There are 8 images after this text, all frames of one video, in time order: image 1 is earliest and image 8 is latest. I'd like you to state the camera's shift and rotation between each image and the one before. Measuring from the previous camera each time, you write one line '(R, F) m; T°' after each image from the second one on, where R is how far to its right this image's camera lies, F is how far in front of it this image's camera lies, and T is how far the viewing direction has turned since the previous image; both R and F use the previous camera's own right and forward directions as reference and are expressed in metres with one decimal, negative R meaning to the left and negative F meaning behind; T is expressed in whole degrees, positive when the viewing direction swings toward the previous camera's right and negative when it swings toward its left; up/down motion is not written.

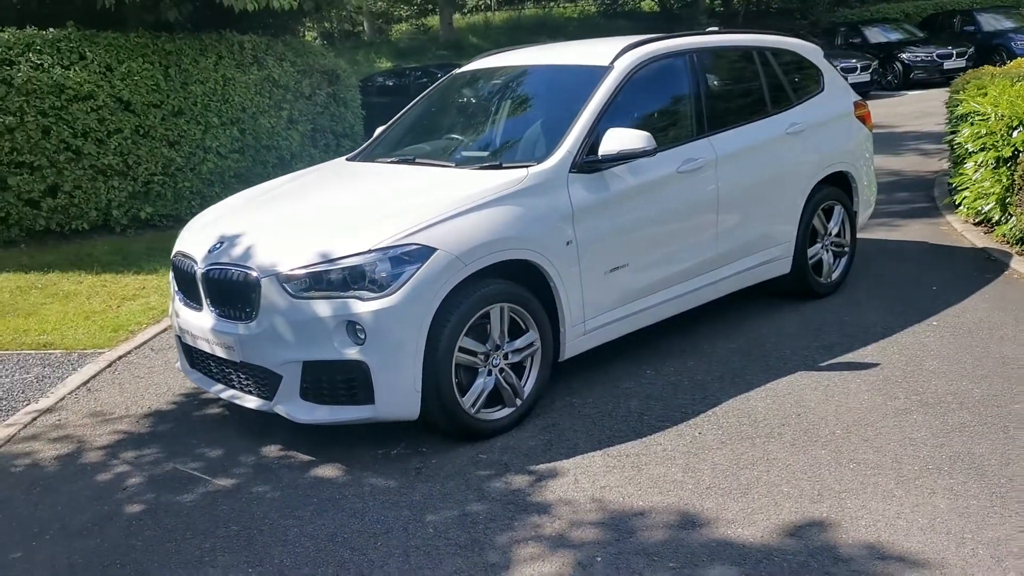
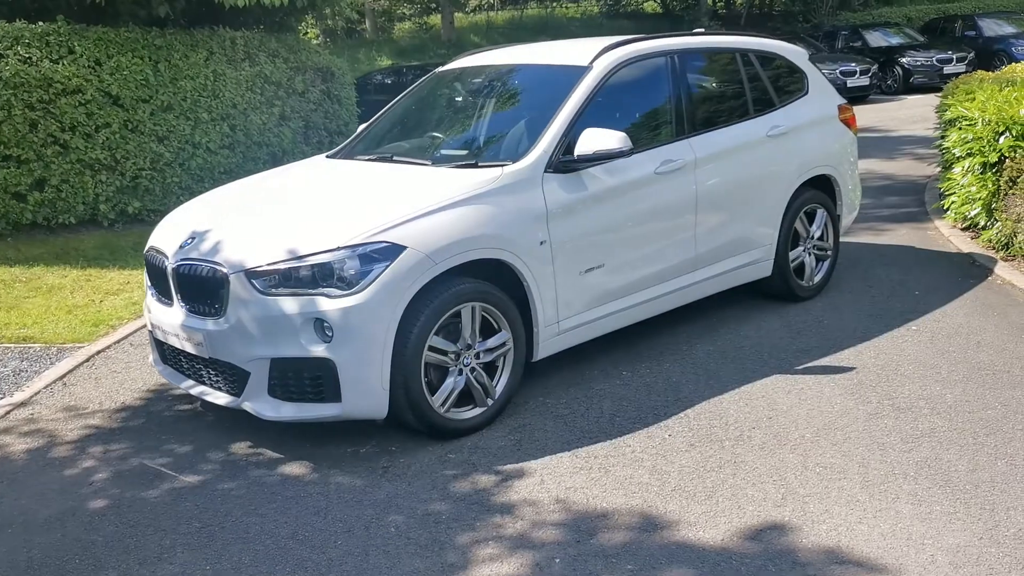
(+0.2, 0.0) m; 0°
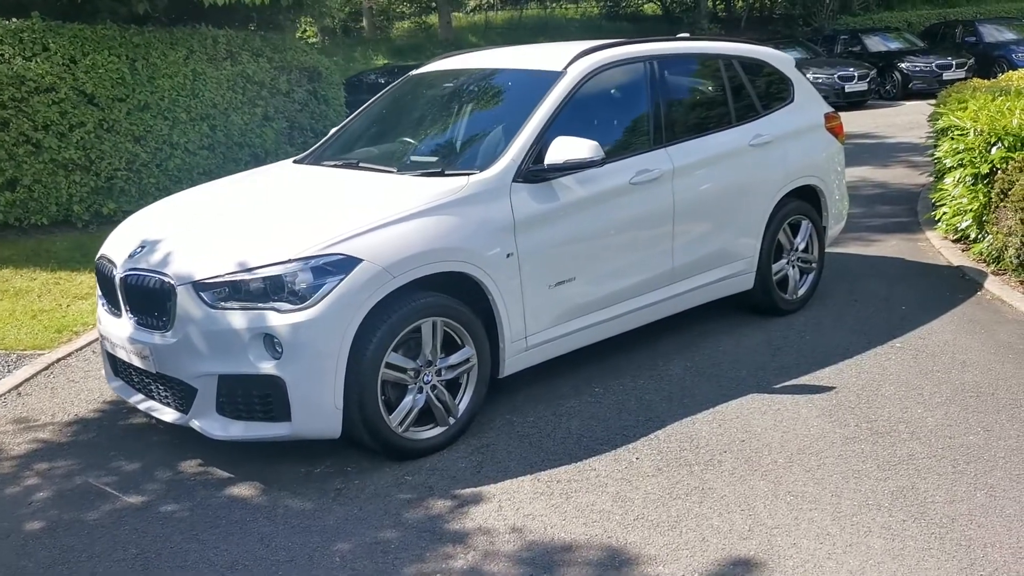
(+0.2, +0.2) m; 0°
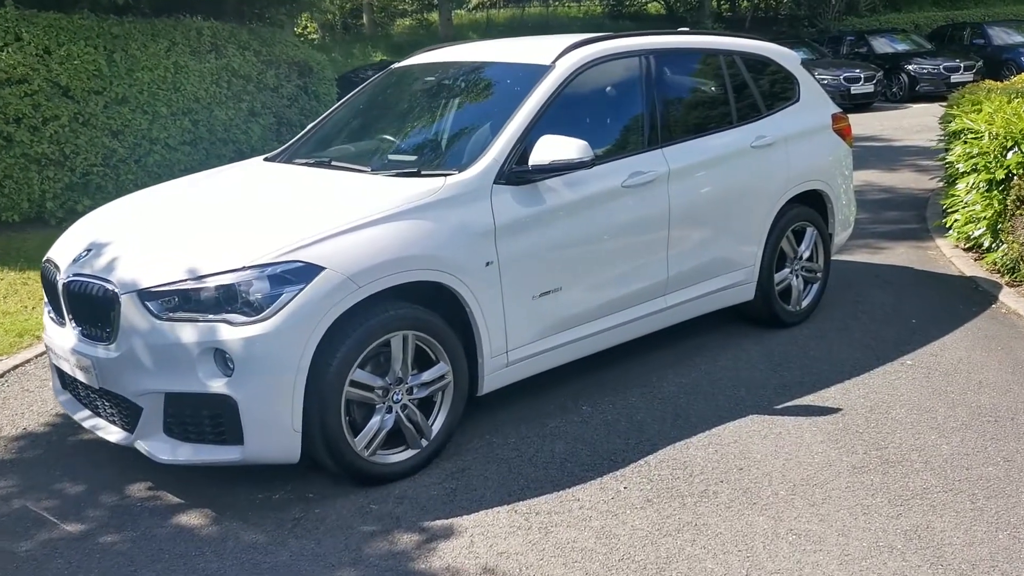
(+0.1, +0.4) m; 0°
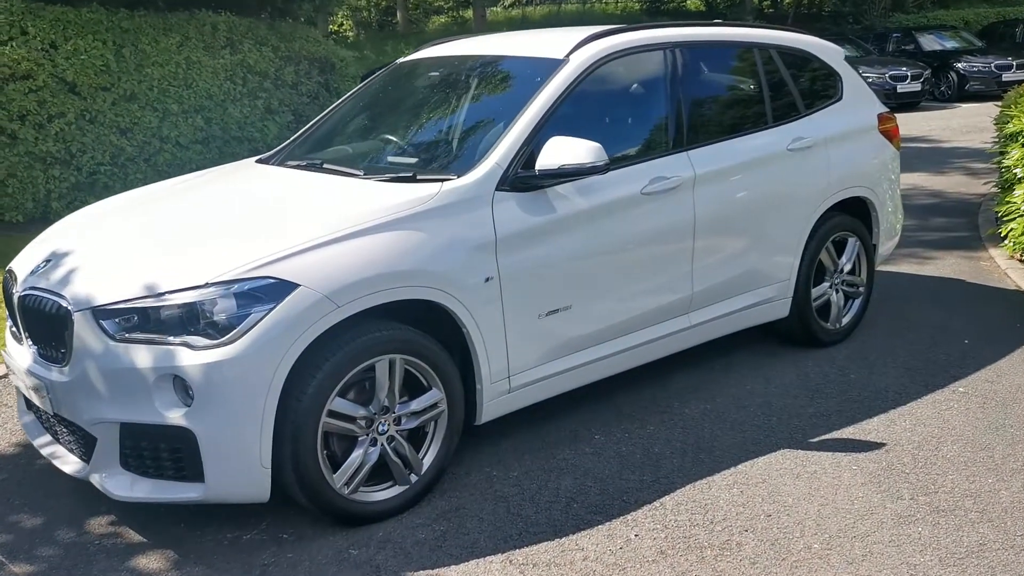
(+0.1, +0.5) m; -2°
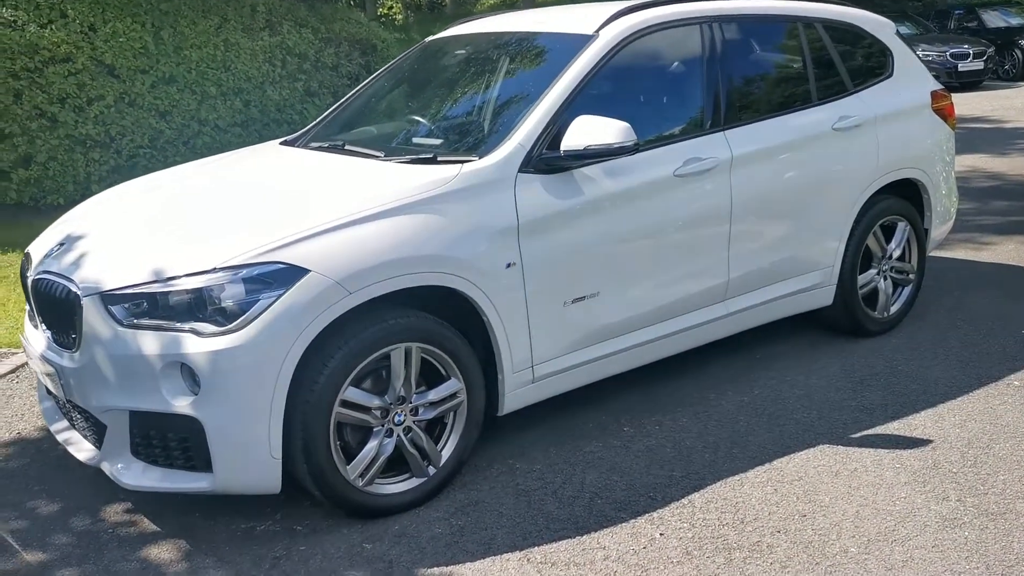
(+0.1, +0.2) m; -3°
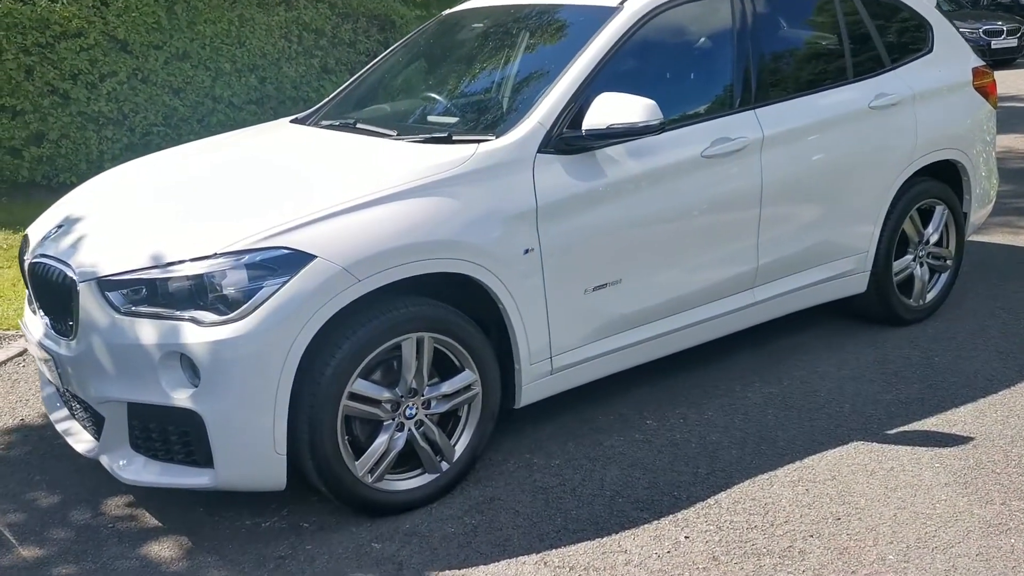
(0.0, +0.2) m; -1°
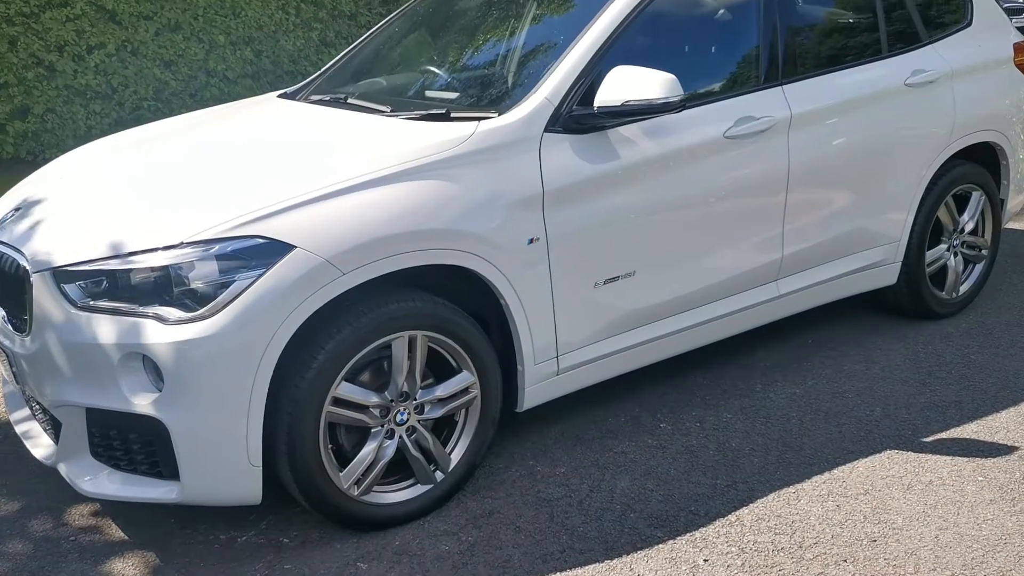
(0.0, +0.3) m; 0°
